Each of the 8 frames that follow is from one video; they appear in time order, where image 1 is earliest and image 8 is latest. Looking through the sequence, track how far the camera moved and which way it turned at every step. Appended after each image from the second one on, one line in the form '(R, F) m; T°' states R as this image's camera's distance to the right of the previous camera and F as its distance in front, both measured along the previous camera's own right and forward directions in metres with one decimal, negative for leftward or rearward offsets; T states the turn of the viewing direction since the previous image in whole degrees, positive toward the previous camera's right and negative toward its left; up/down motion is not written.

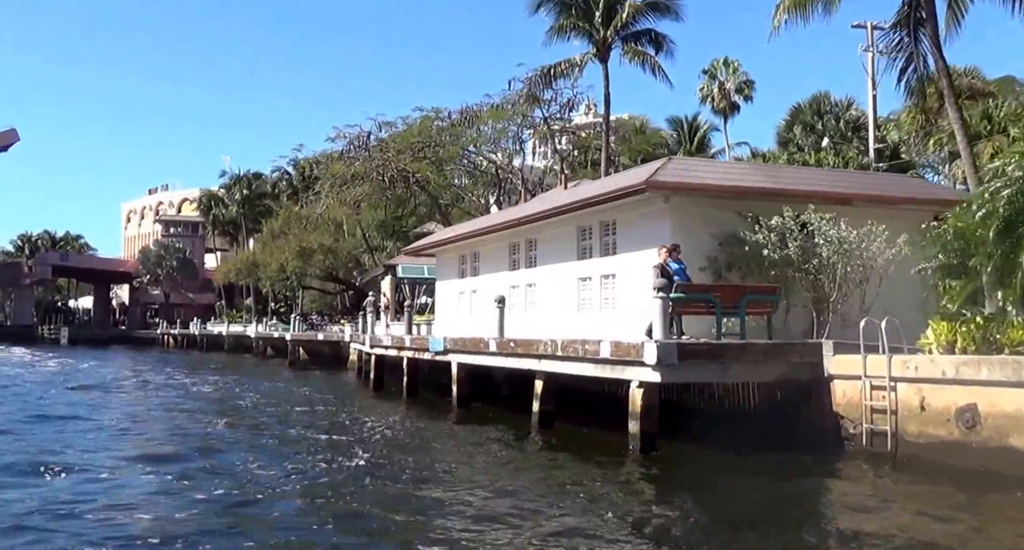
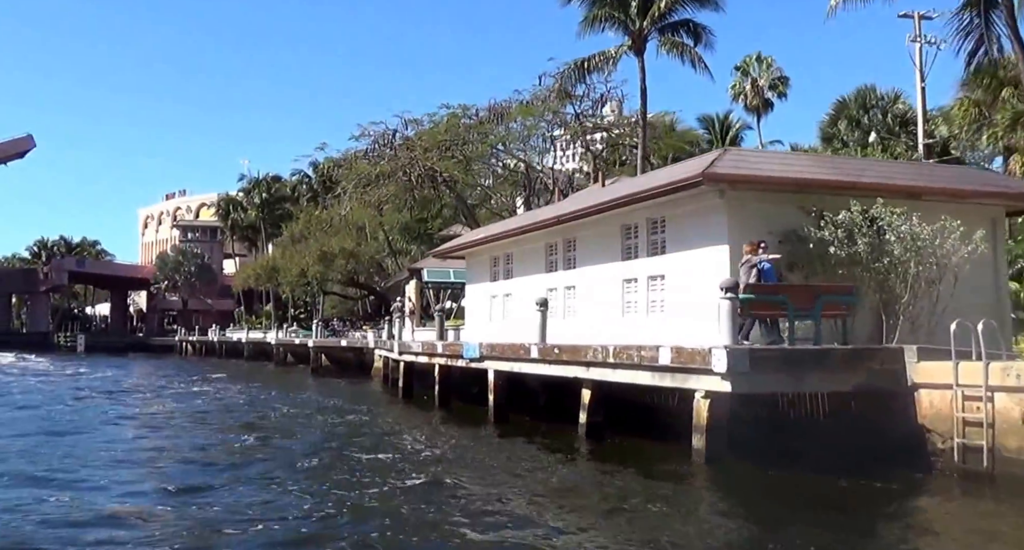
(-0.5, +1.2) m; -1°
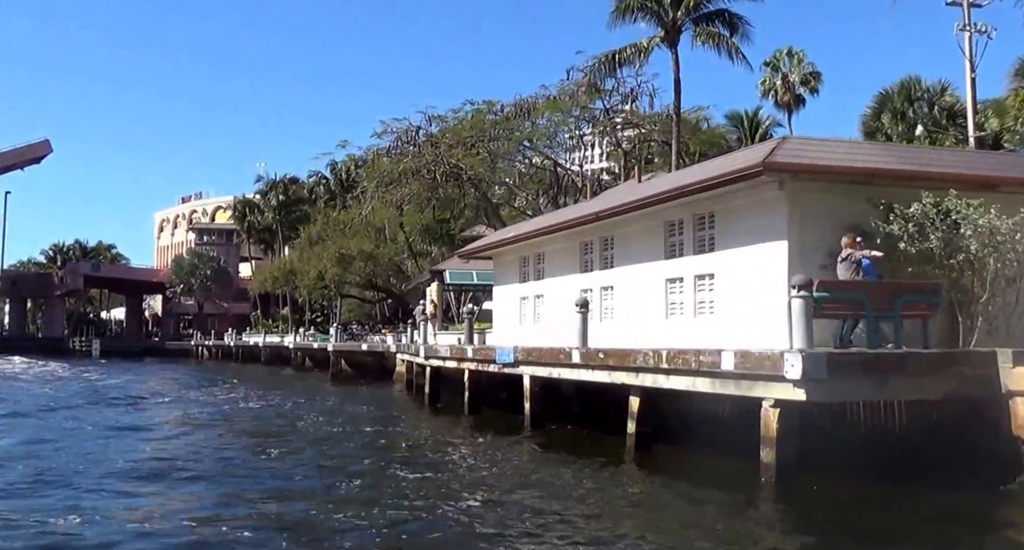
(-0.4, +1.2) m; -1°
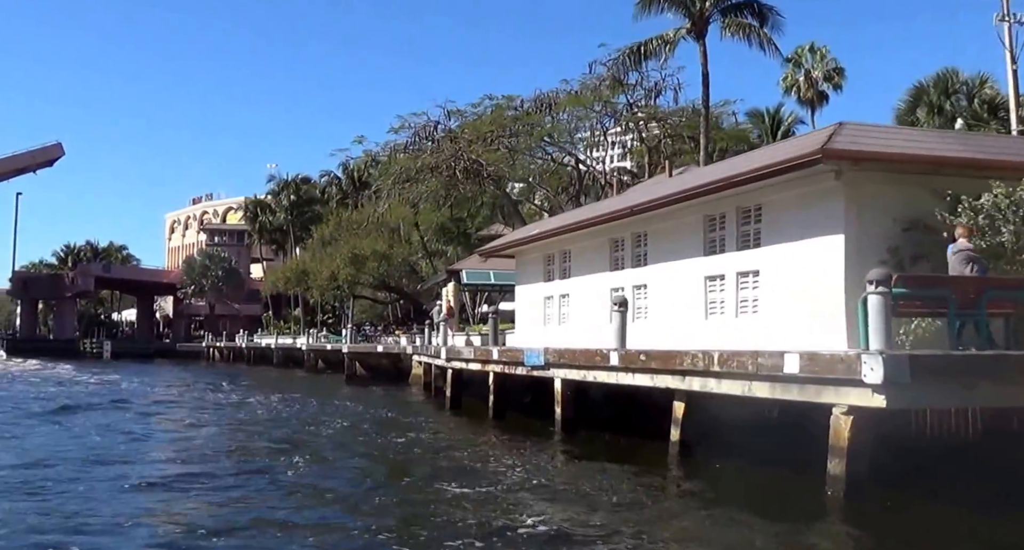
(-0.4, +1.0) m; -1°
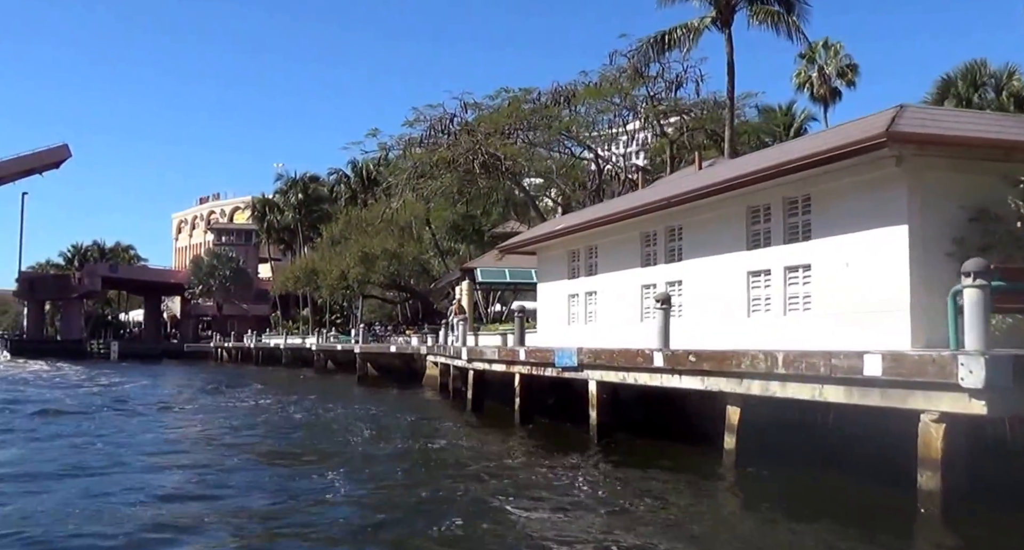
(-0.4, +1.0) m; 0°
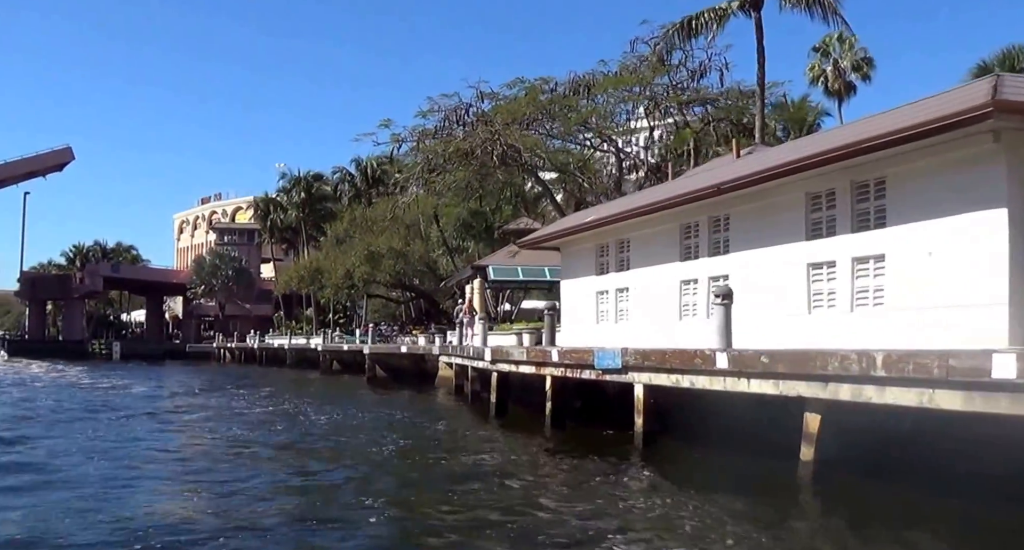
(-0.6, +1.5) m; 0°
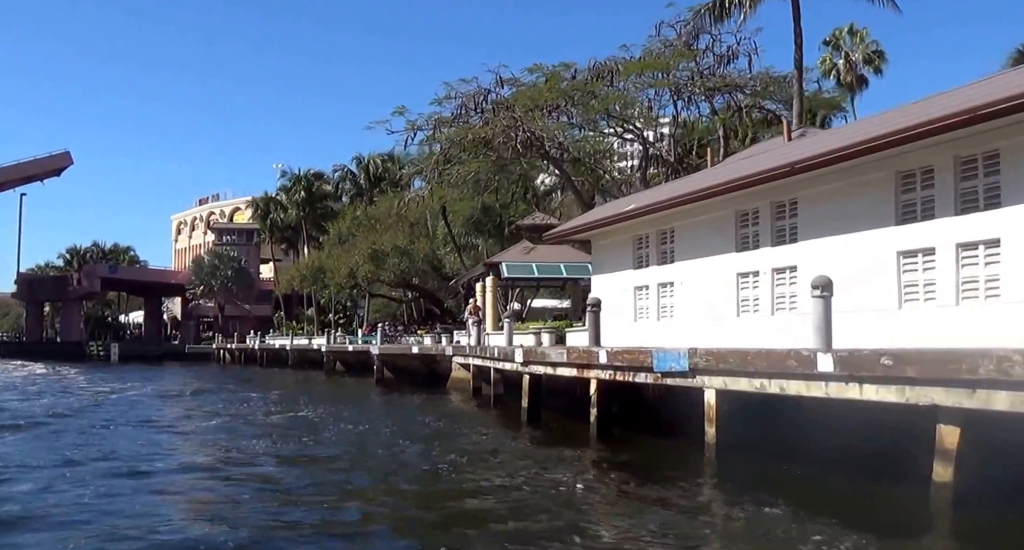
(-0.8, +1.8) m; 0°
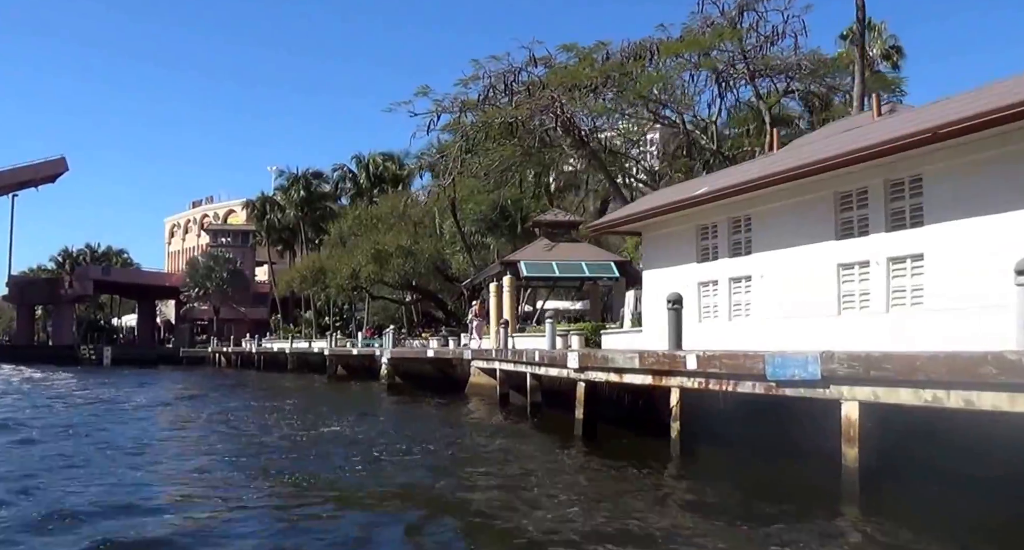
(-1.1, +2.5) m; 0°
